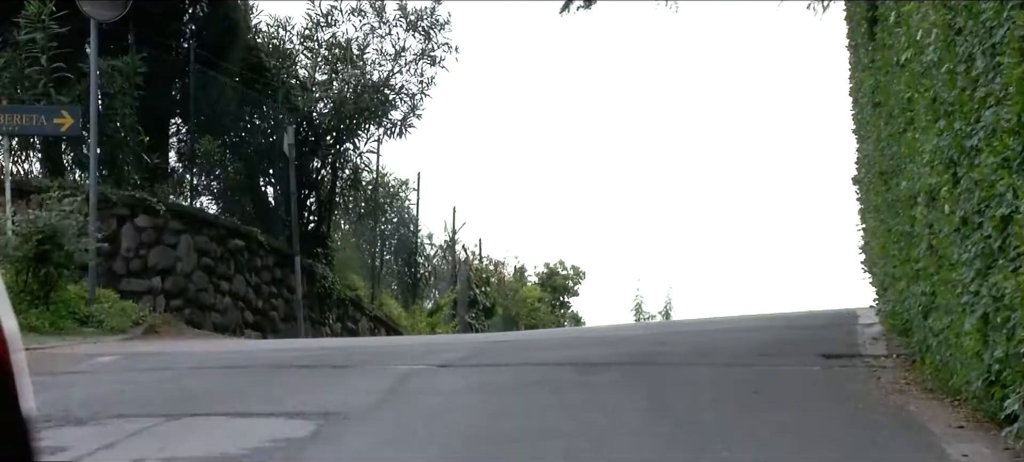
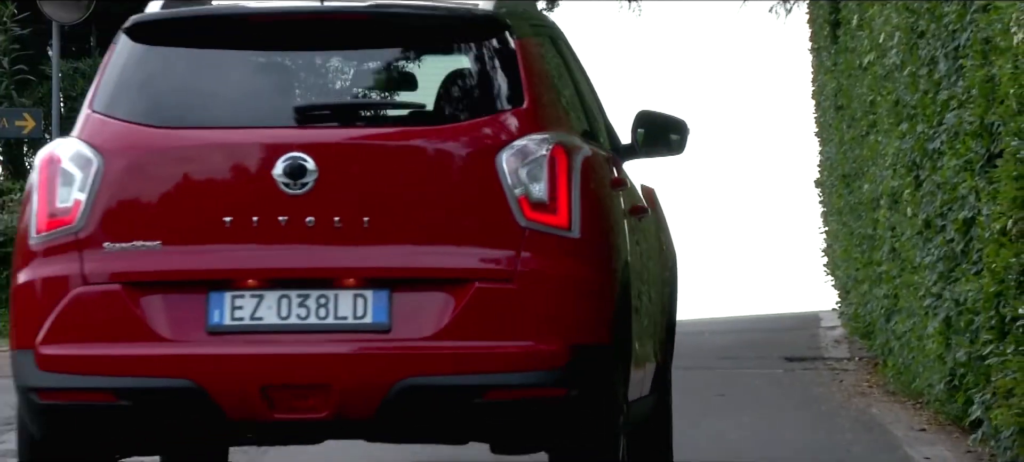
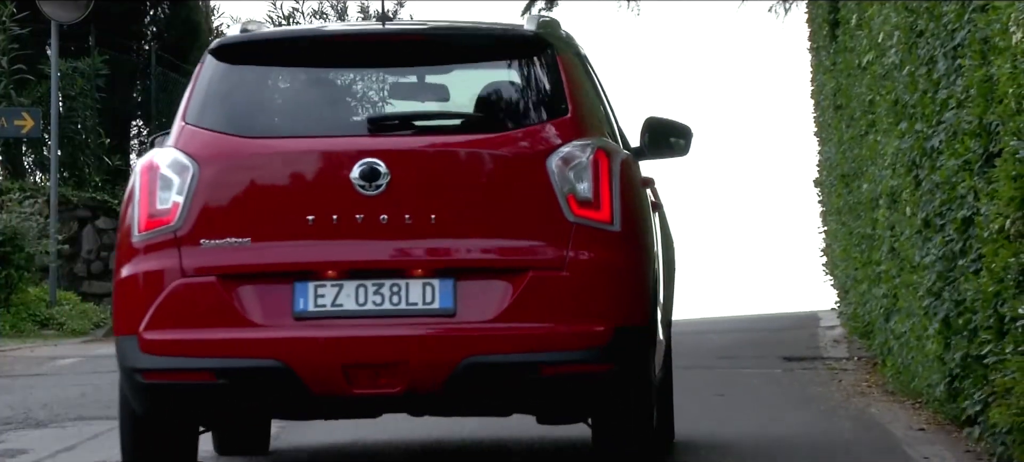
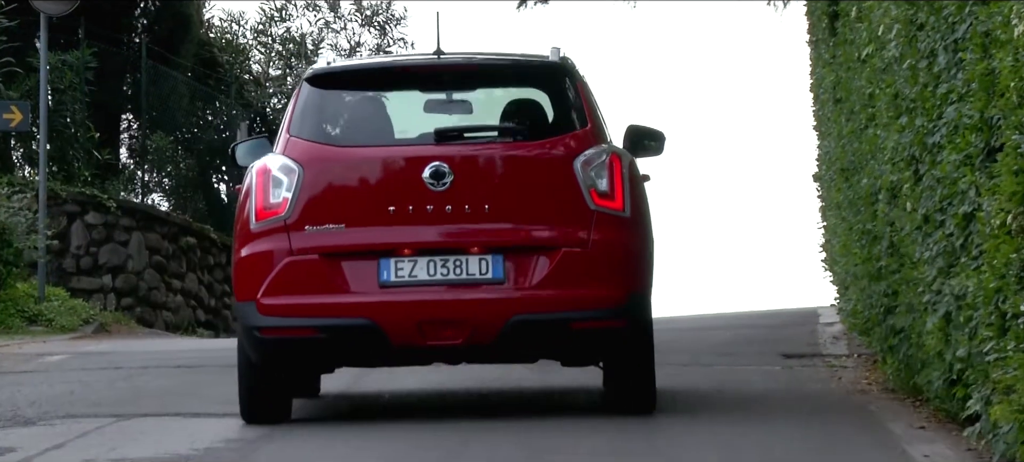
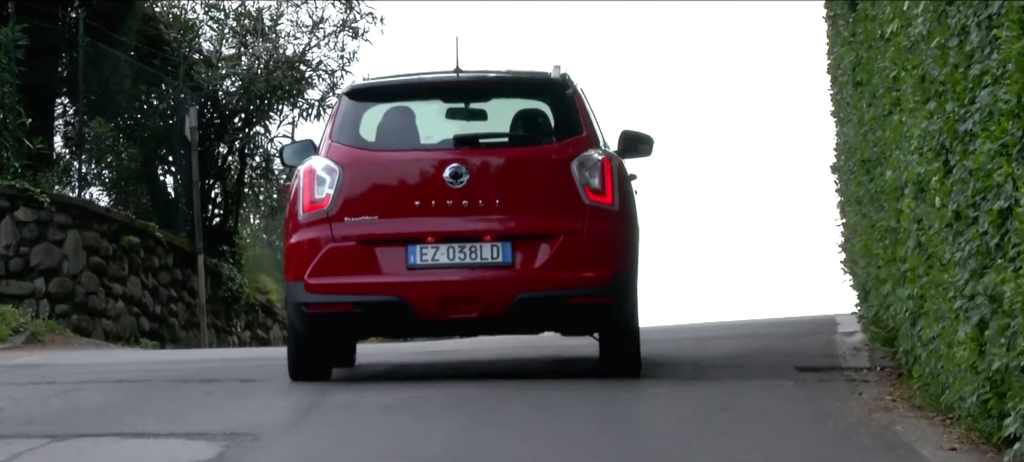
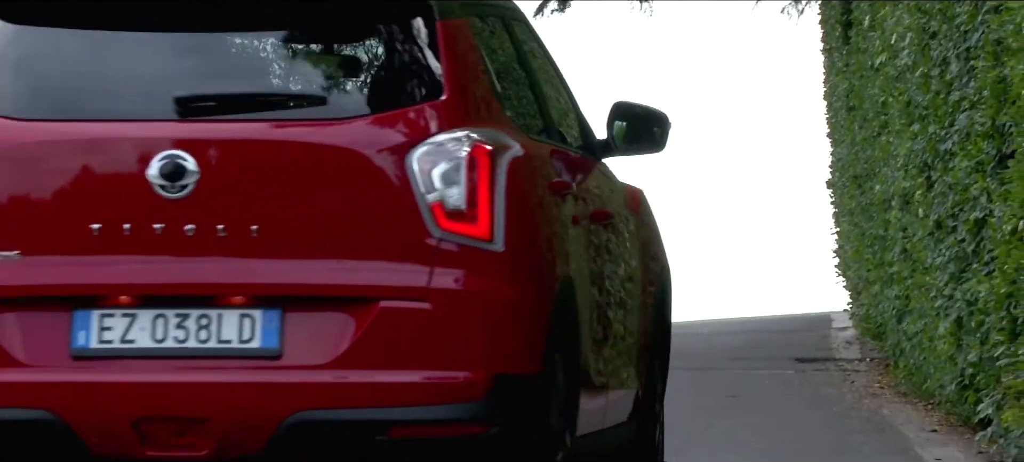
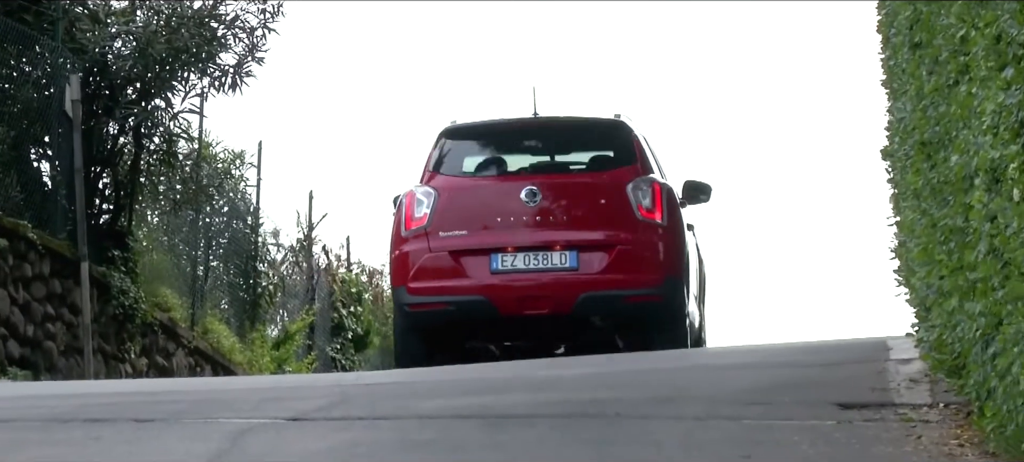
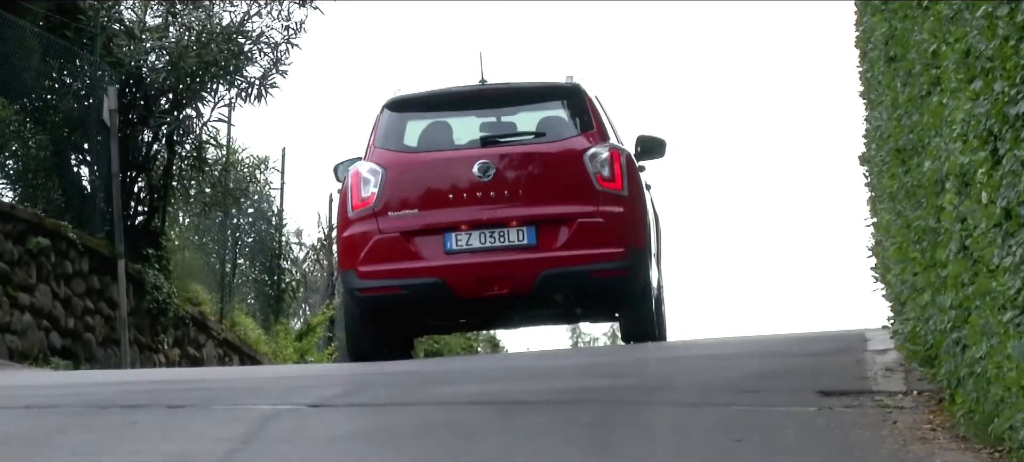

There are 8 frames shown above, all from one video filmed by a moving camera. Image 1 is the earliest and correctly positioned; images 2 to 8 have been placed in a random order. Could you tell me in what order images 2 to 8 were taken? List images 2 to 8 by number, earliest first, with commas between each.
6, 2, 3, 4, 5, 8, 7
